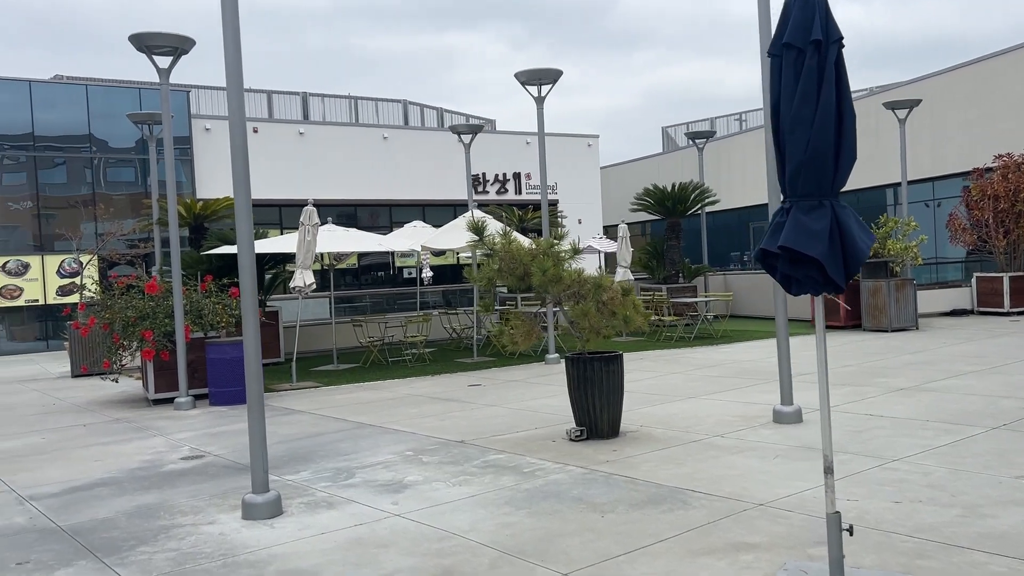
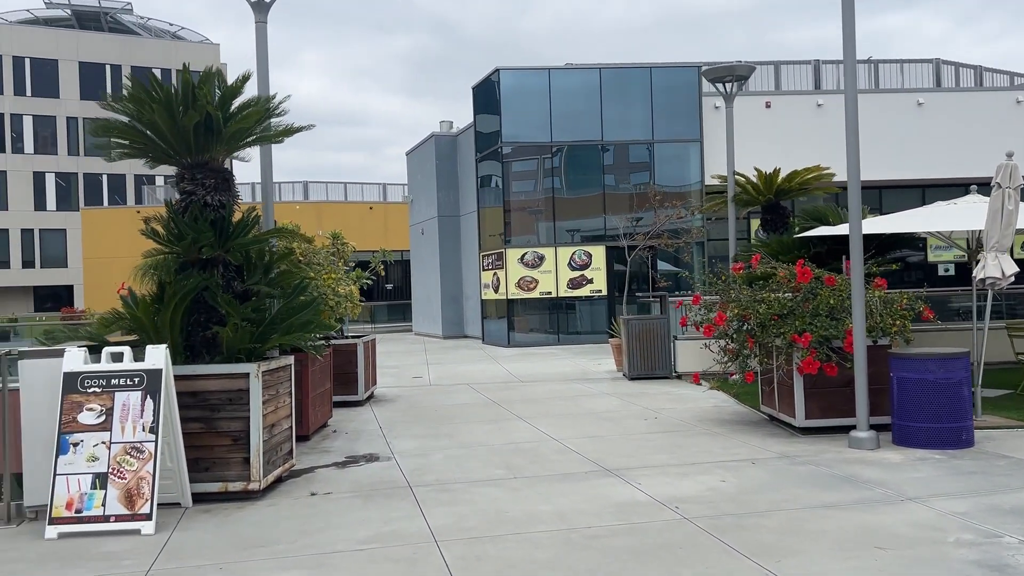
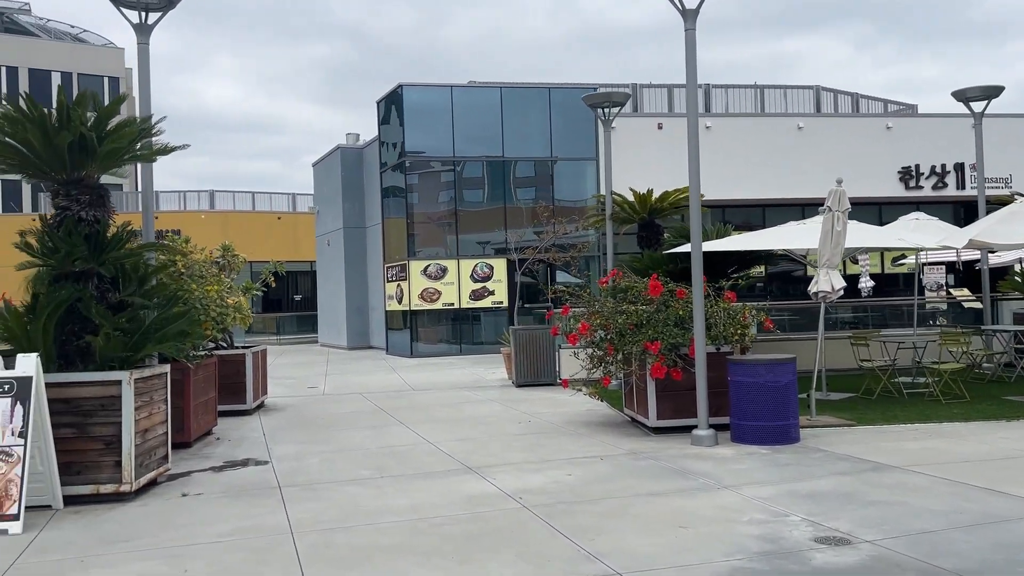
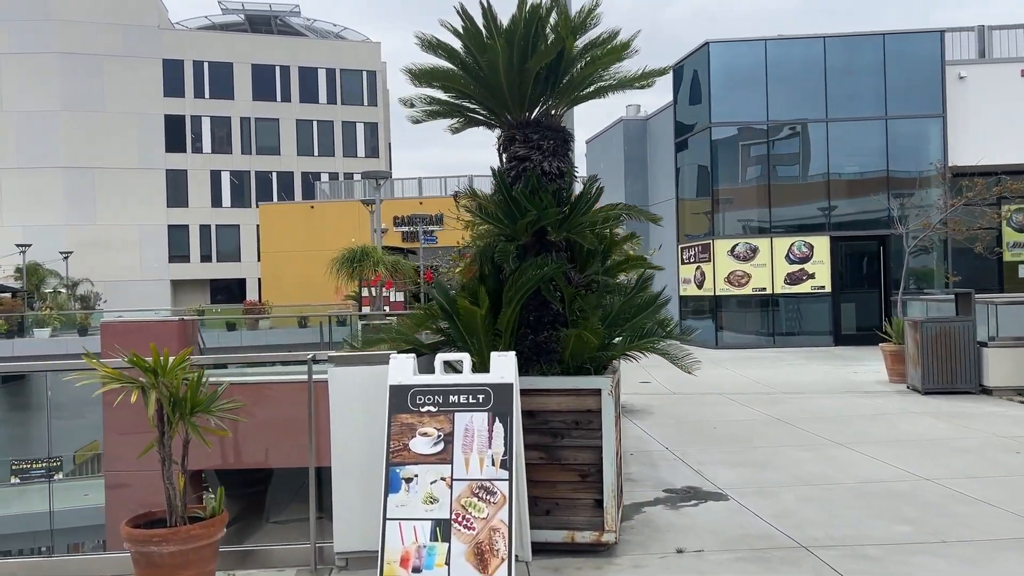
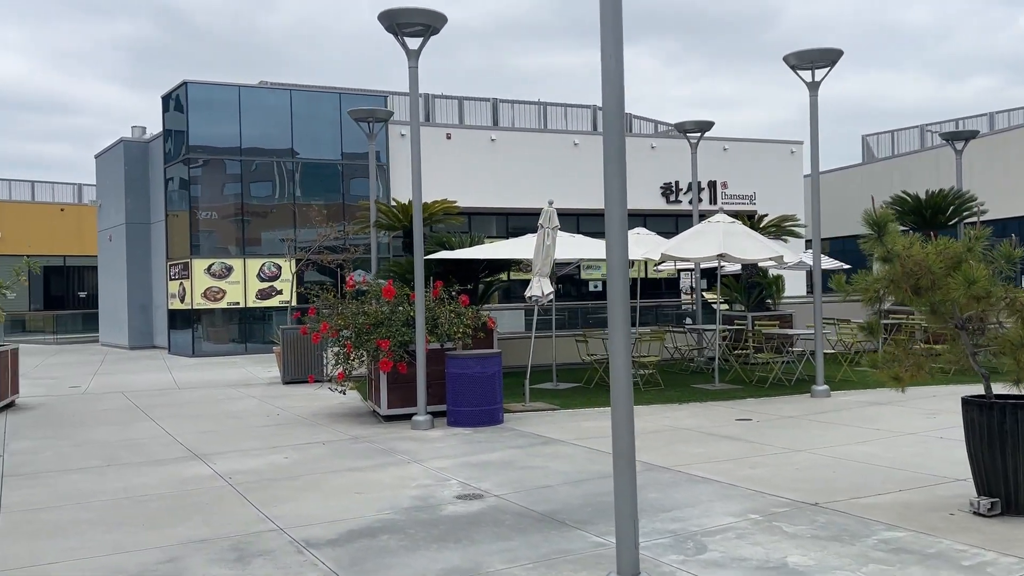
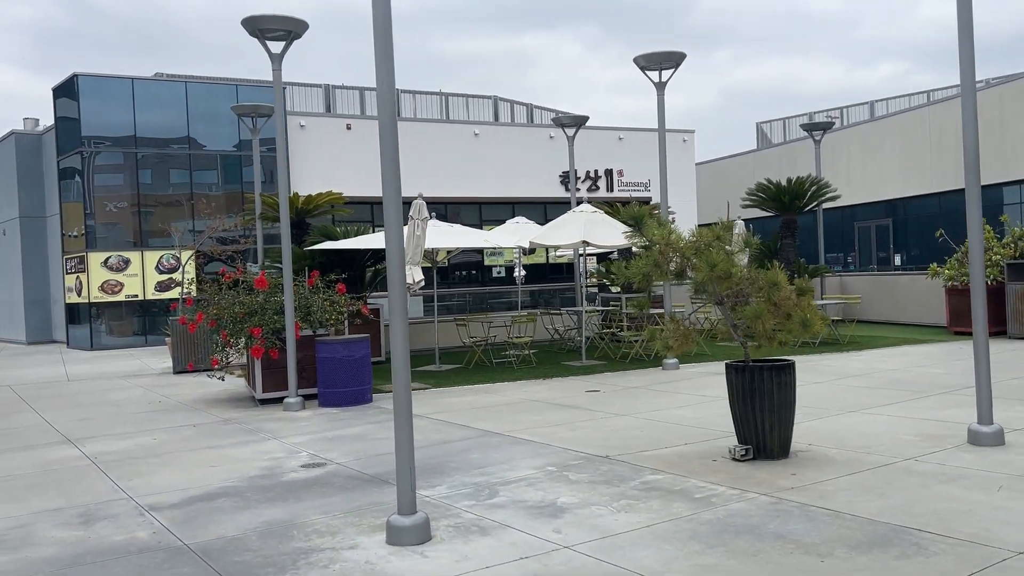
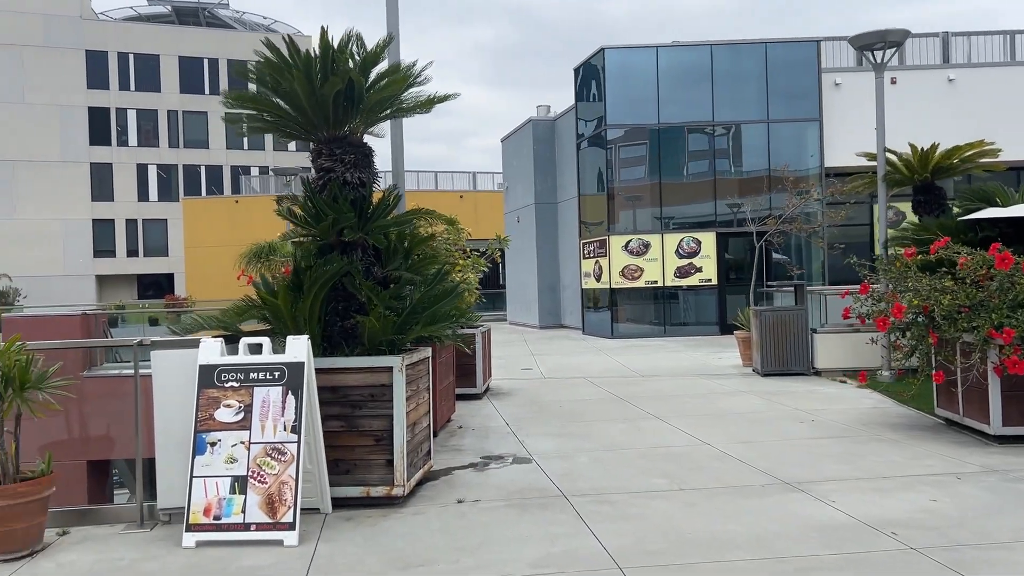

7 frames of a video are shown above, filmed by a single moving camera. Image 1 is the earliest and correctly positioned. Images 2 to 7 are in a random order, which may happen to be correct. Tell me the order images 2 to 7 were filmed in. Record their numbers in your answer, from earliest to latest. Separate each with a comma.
6, 5, 3, 2, 7, 4
